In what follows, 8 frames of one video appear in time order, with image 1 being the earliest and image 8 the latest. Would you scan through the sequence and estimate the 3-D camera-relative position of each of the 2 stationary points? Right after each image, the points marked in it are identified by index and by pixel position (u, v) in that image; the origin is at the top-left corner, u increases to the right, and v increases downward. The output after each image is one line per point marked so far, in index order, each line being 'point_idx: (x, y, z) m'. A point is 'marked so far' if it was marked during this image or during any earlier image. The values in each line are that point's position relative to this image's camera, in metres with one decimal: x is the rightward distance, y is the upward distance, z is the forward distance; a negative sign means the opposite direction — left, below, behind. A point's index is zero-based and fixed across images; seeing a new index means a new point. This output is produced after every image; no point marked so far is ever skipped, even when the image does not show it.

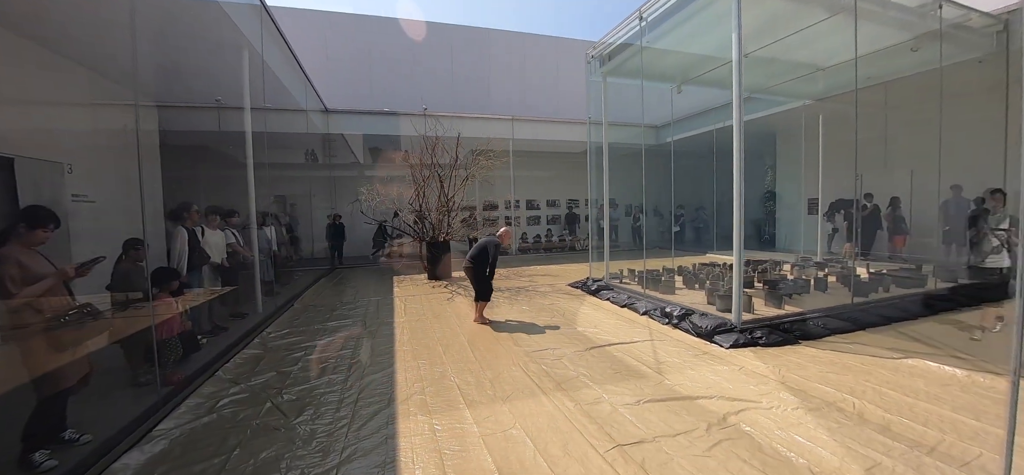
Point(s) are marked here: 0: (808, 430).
0: (+1.8, -1.1, +2.2) m
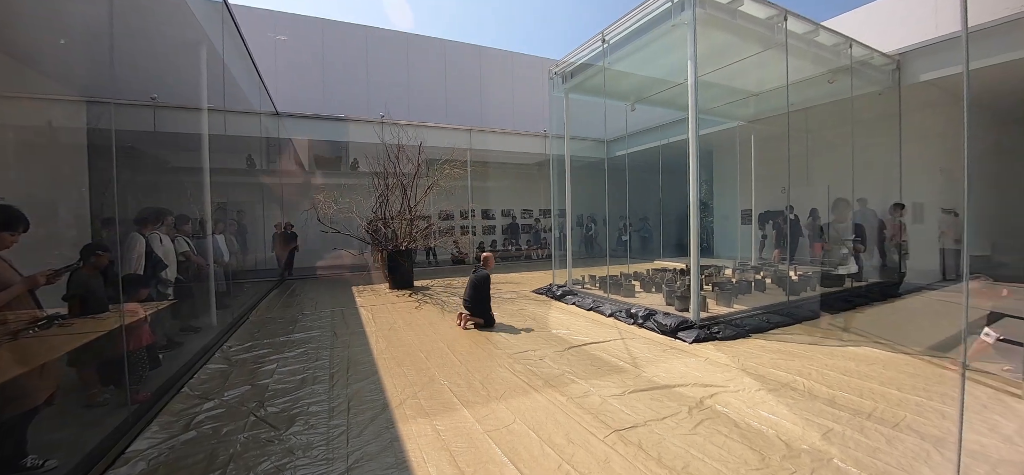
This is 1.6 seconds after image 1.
0: (+1.8, -1.2, +2.5) m
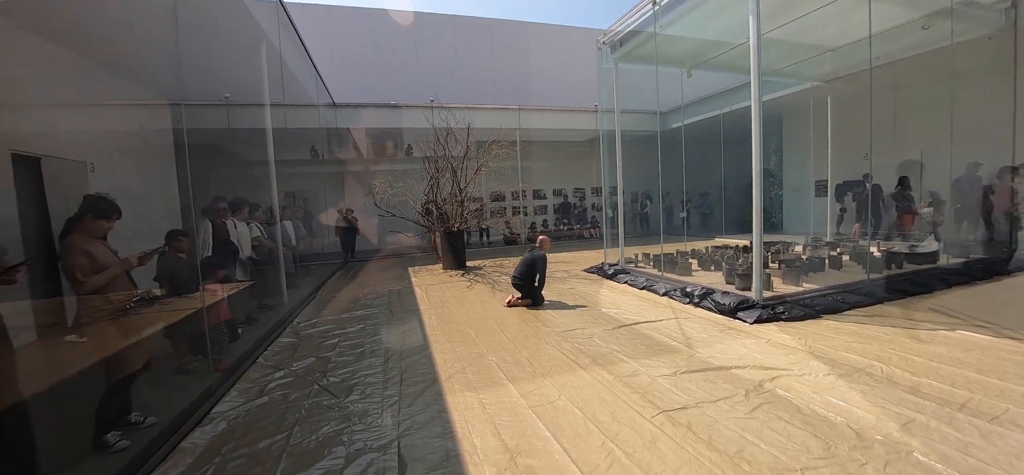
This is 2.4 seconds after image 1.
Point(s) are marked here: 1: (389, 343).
0: (+2.1, -1.0, +2.3) m
1: (-1.3, -1.1, +3.7) m
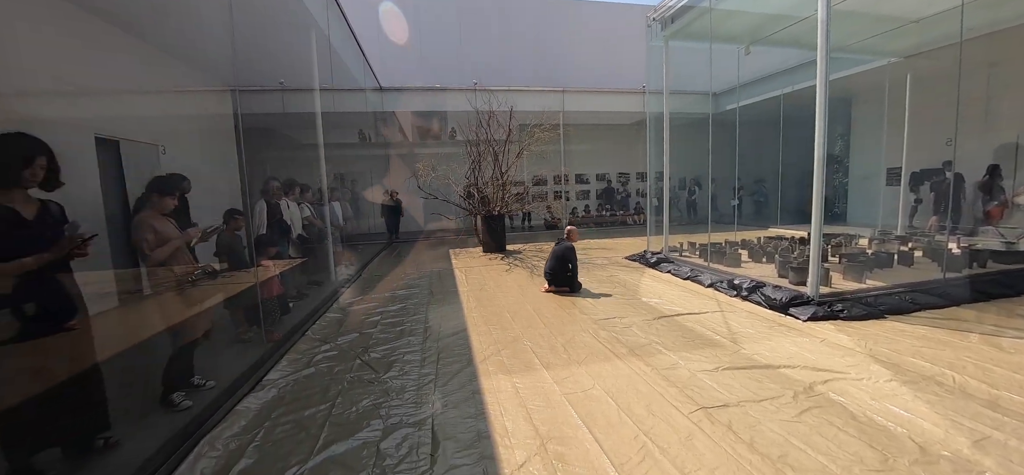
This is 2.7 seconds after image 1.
0: (+2.2, -0.9, +2.1) m
1: (-0.9, -0.9, +3.8) m
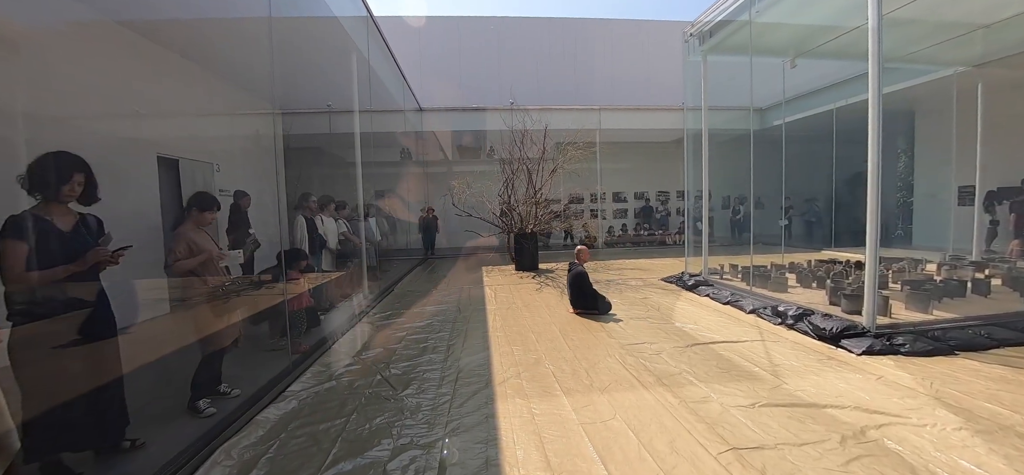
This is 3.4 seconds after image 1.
0: (+2.3, -1.1, +1.8) m
1: (-0.7, -1.1, +3.8) m
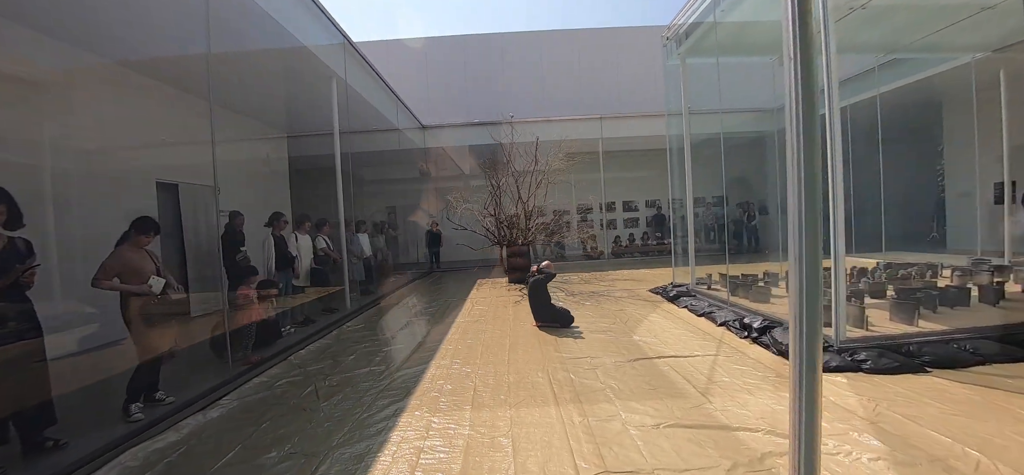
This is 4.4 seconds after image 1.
0: (+1.6, -1.1, +1.6) m
1: (-1.2, -1.2, +3.8) m
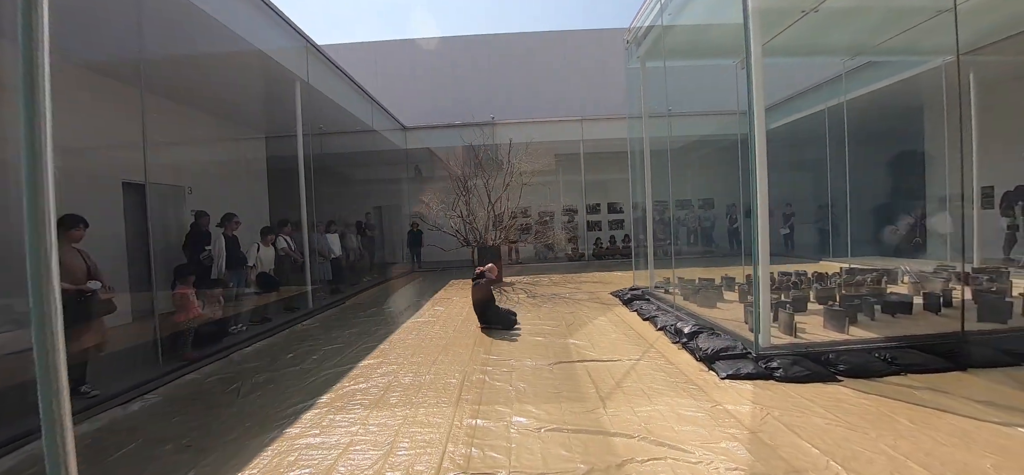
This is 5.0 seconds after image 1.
0: (+0.9, -1.1, +1.6) m
1: (-1.9, -1.2, +3.9) m
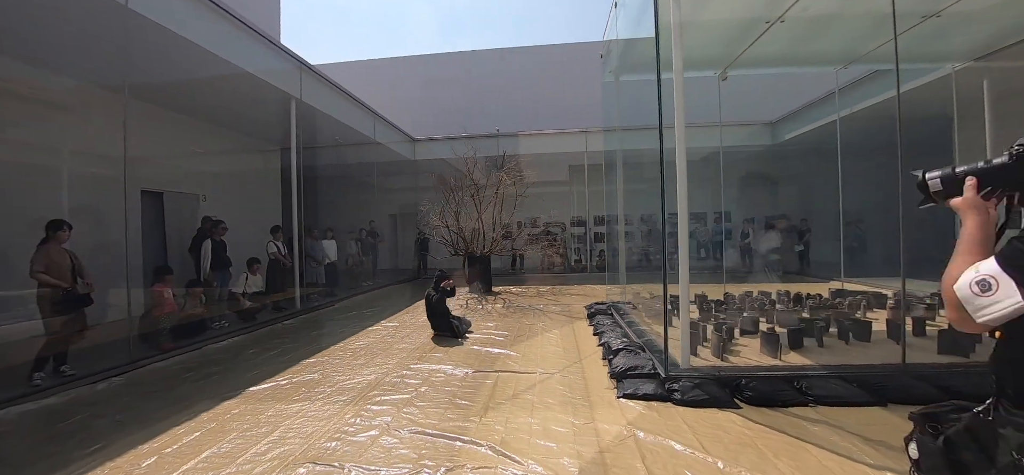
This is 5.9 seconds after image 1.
0: (0.0, -1.2, +1.6) m
1: (-2.5, -1.3, +4.2) m
